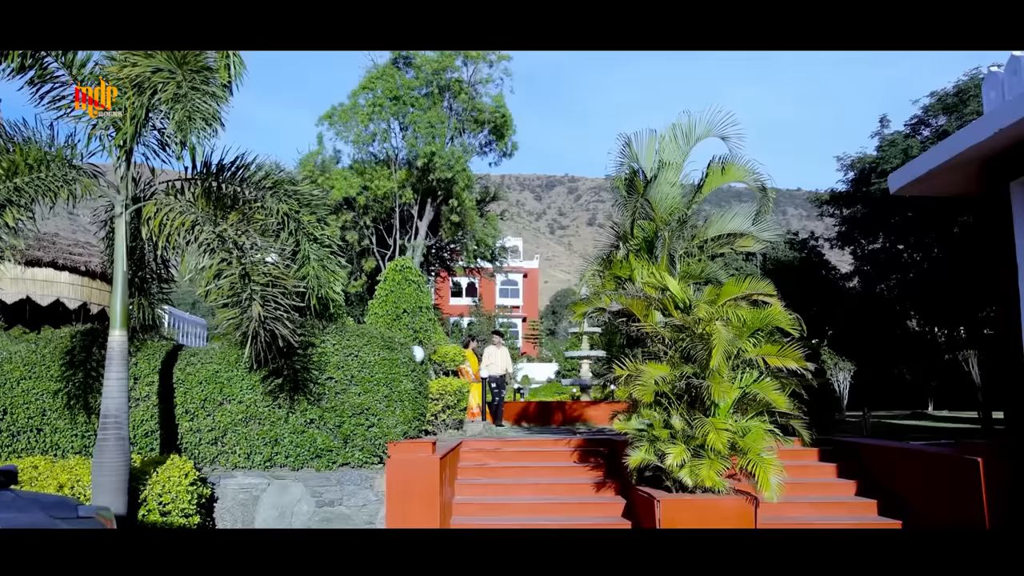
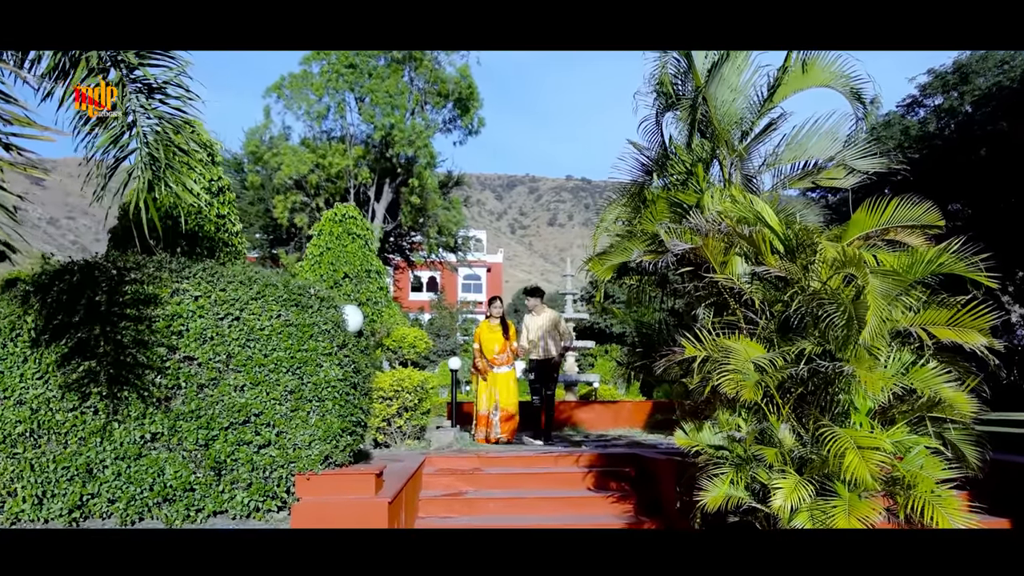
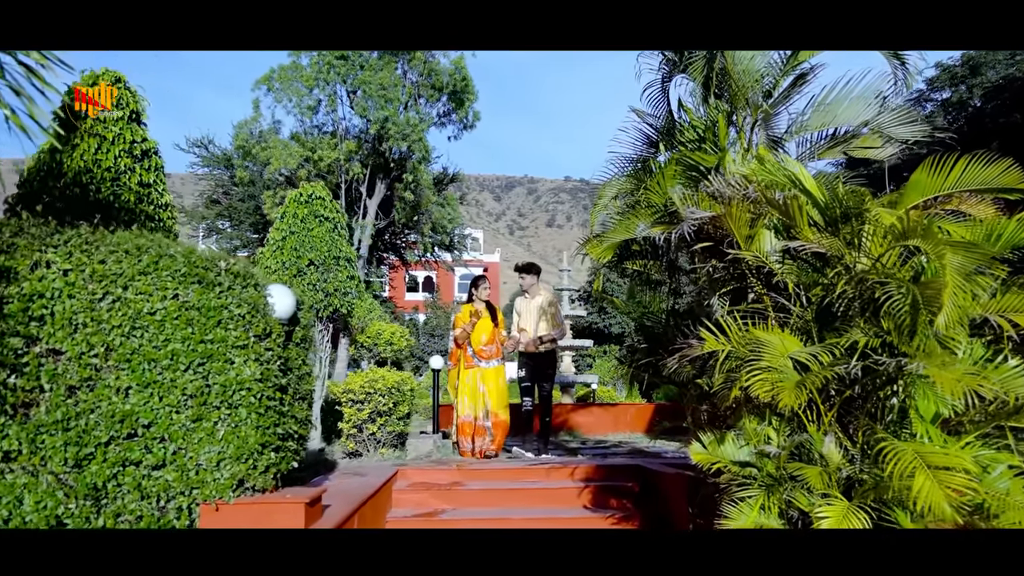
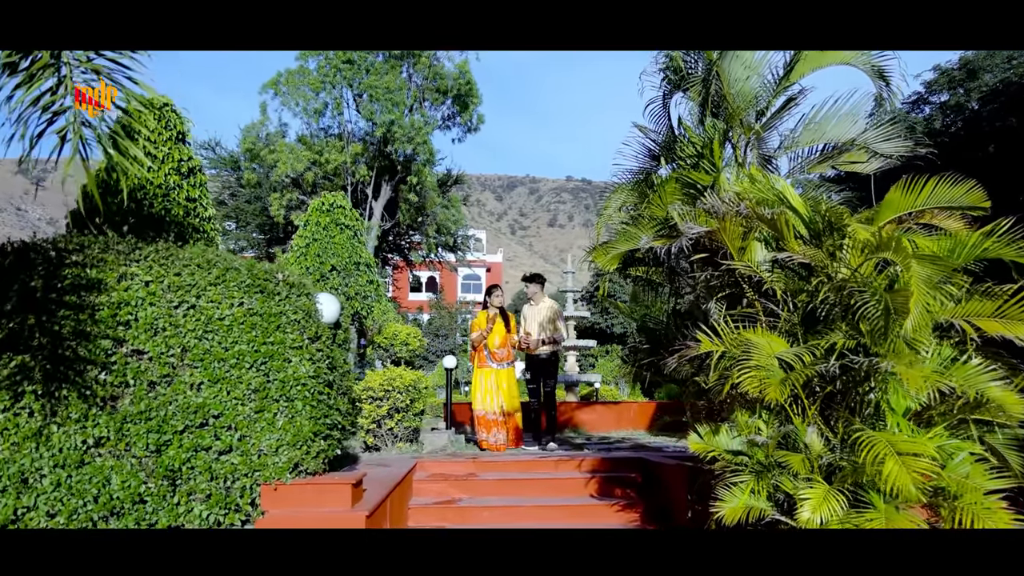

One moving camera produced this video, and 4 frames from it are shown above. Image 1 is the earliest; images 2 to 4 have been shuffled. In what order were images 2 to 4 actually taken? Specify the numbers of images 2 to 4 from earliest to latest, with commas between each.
2, 4, 3
